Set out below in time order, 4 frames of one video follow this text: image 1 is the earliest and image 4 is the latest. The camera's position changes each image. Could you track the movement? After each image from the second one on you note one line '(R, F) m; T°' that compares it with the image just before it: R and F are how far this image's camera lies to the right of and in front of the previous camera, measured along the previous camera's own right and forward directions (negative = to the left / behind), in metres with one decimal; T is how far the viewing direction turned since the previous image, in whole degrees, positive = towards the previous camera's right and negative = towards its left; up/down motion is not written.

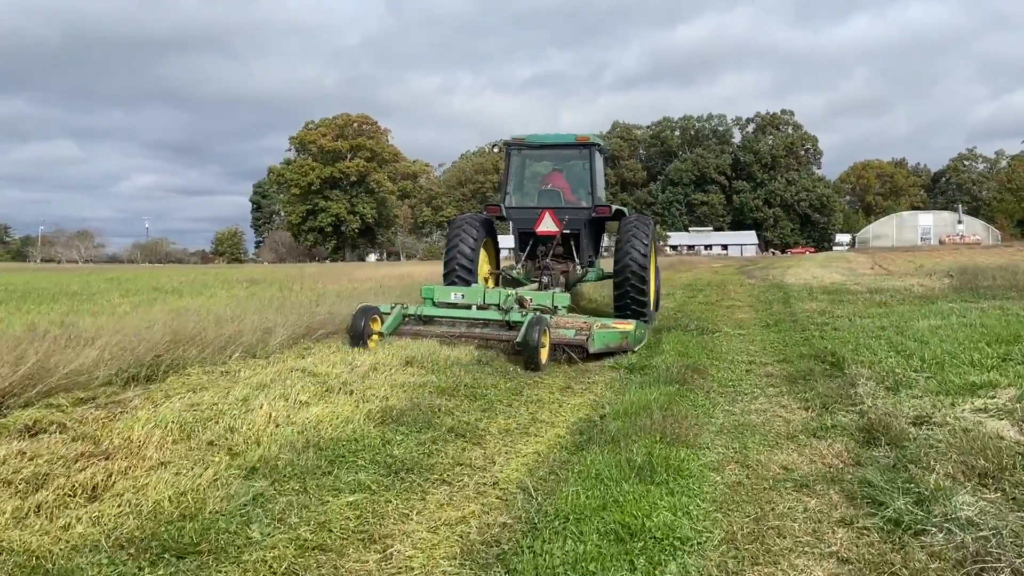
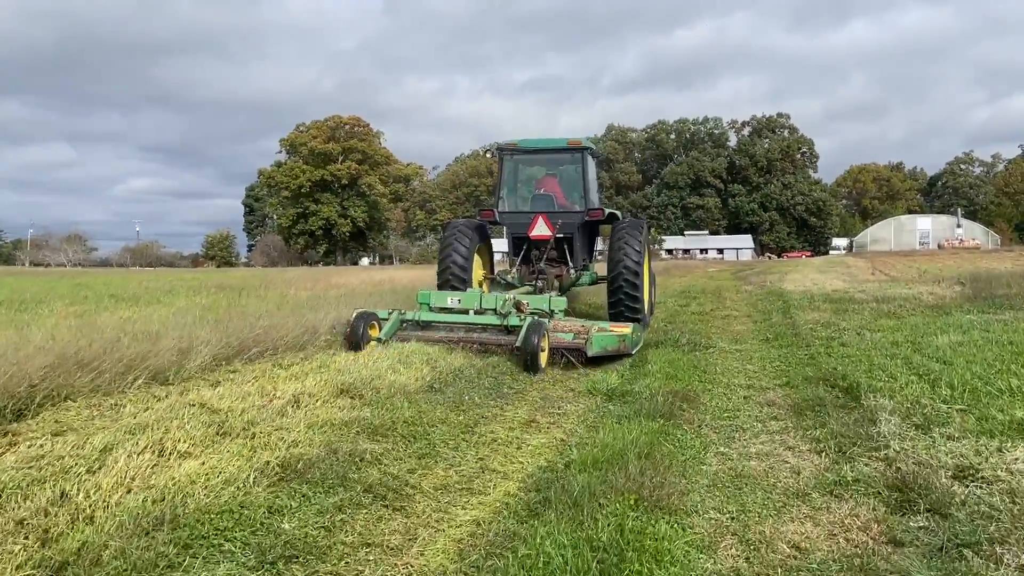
(+0.2, +0.8) m; 0°
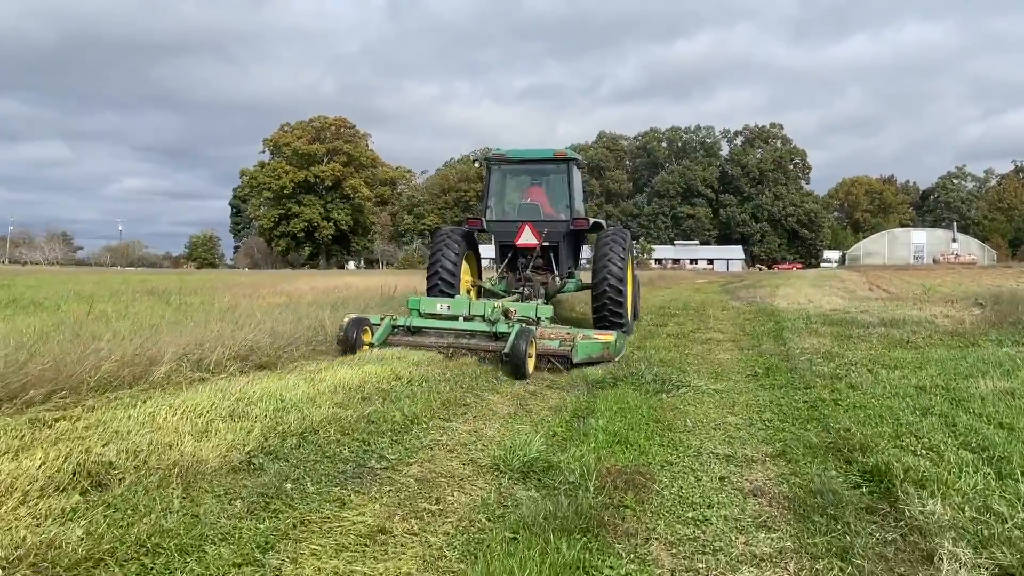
(+0.4, +1.5) m; +1°
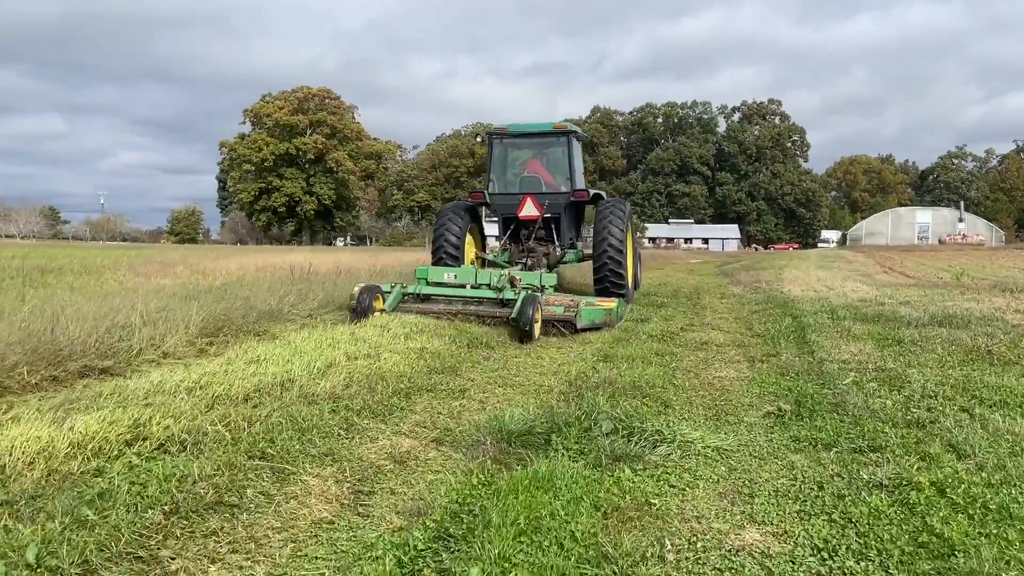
(+0.4, +2.2) m; 0°
